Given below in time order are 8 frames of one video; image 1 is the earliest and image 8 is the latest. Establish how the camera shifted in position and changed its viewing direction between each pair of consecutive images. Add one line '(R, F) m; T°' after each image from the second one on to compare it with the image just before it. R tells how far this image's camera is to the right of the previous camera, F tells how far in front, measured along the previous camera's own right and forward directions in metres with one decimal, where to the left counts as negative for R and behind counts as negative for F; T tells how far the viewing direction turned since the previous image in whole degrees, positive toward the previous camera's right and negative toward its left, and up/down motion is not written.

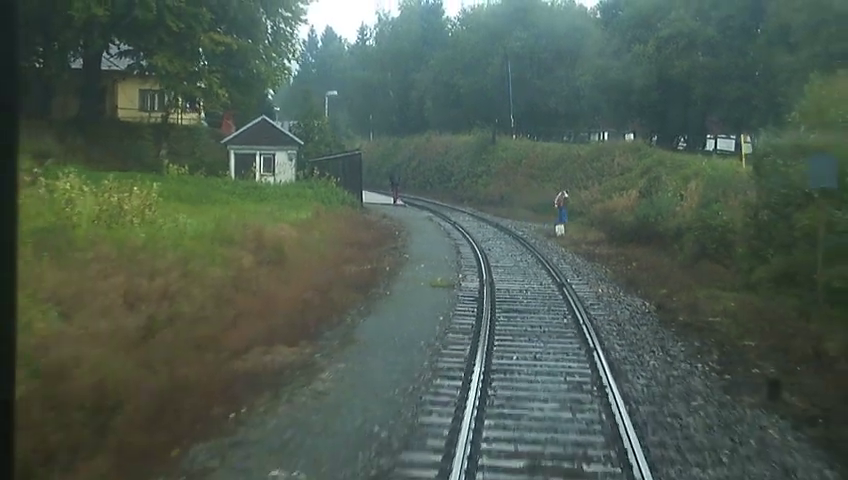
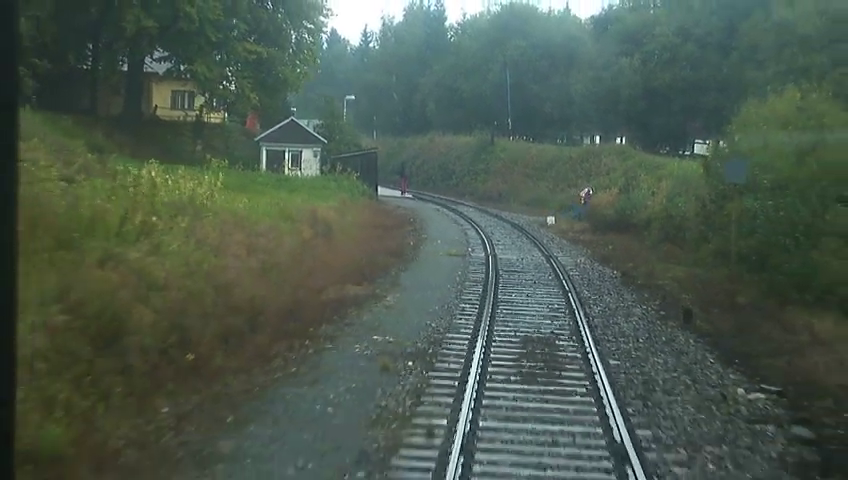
(-0.5, -5.0) m; 0°
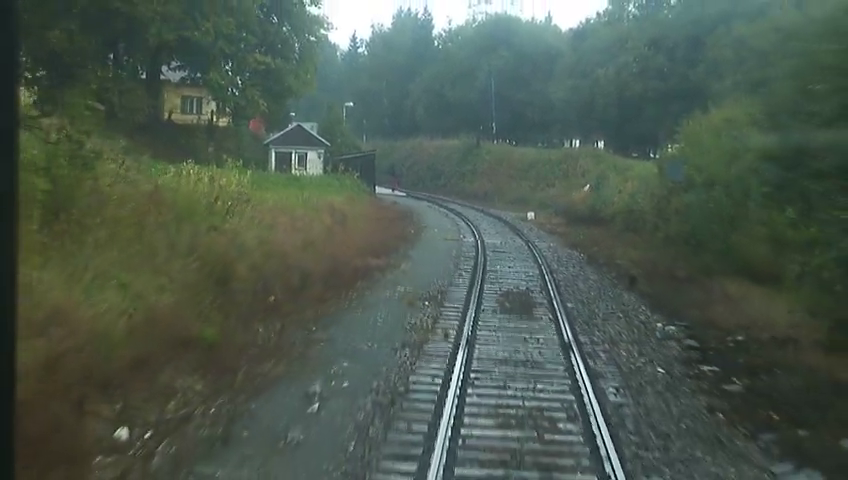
(-0.4, -4.6) m; +1°
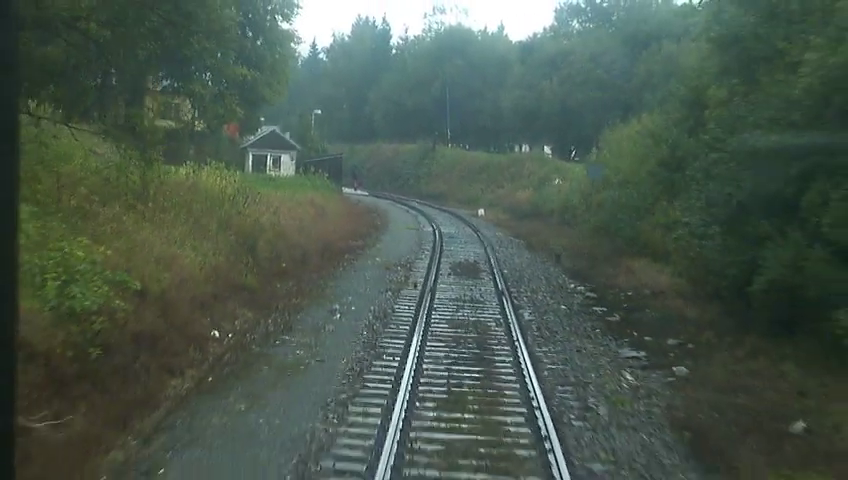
(-0.3, -5.4) m; +2°
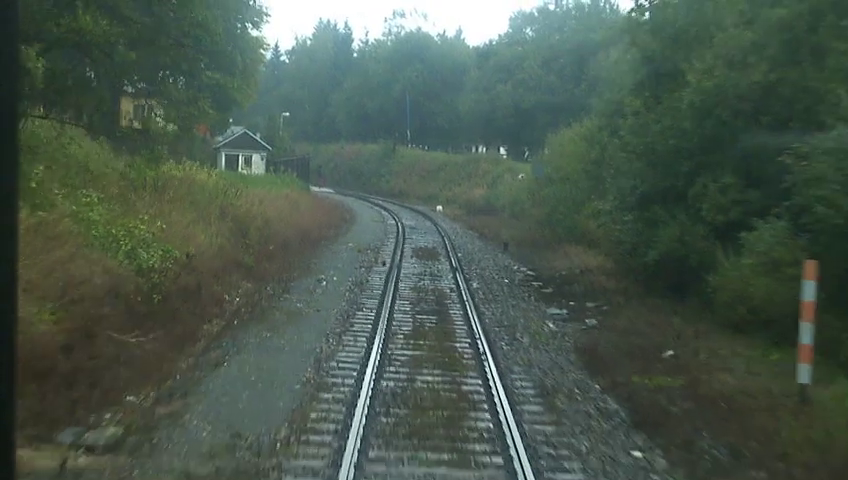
(-0.2, -3.7) m; +2°
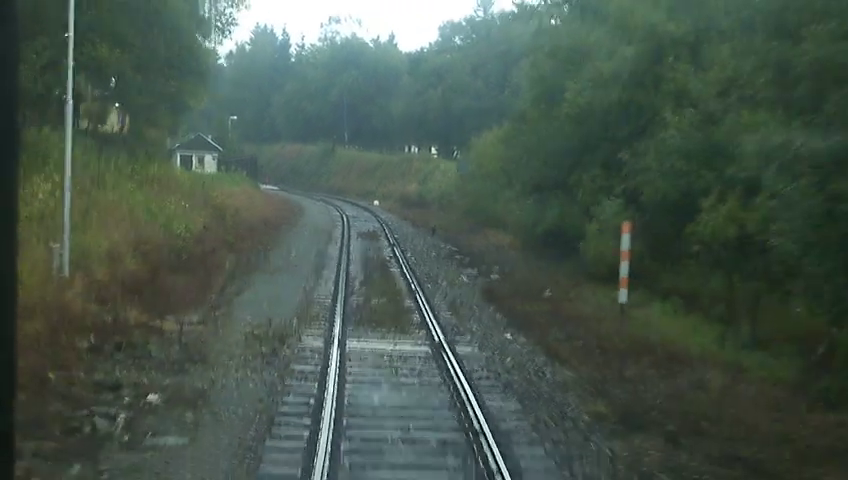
(-0.2, -5.7) m; +3°
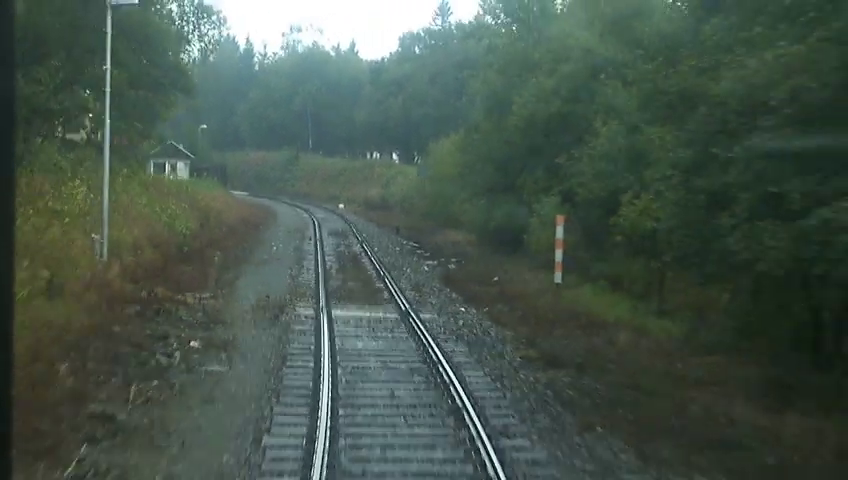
(-0.1, -3.2) m; +2°
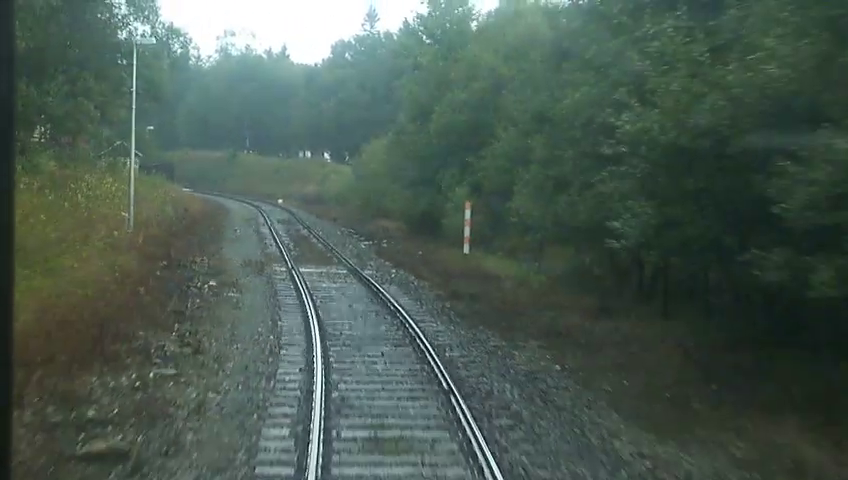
(-0.3, -6.0) m; +3°
